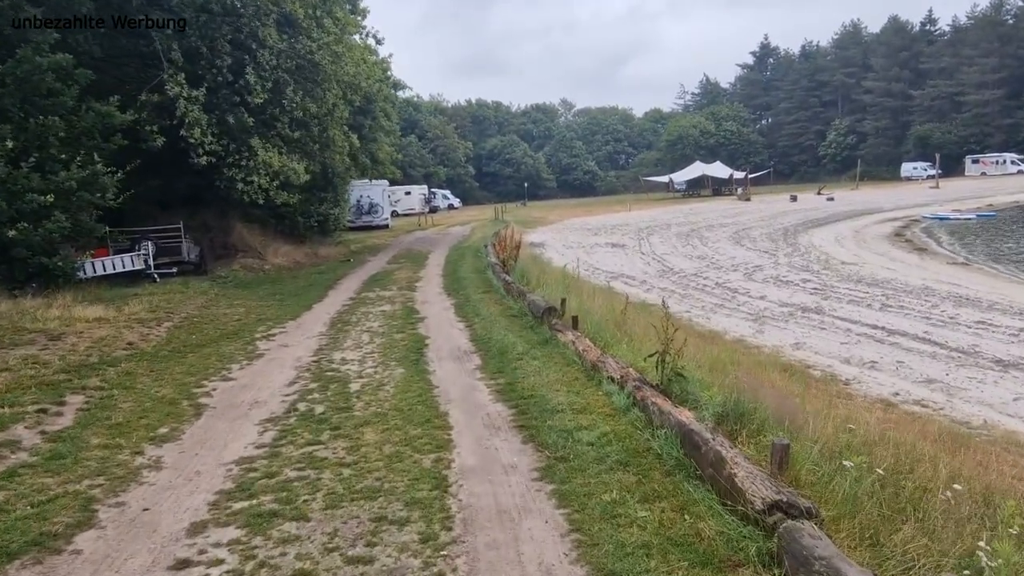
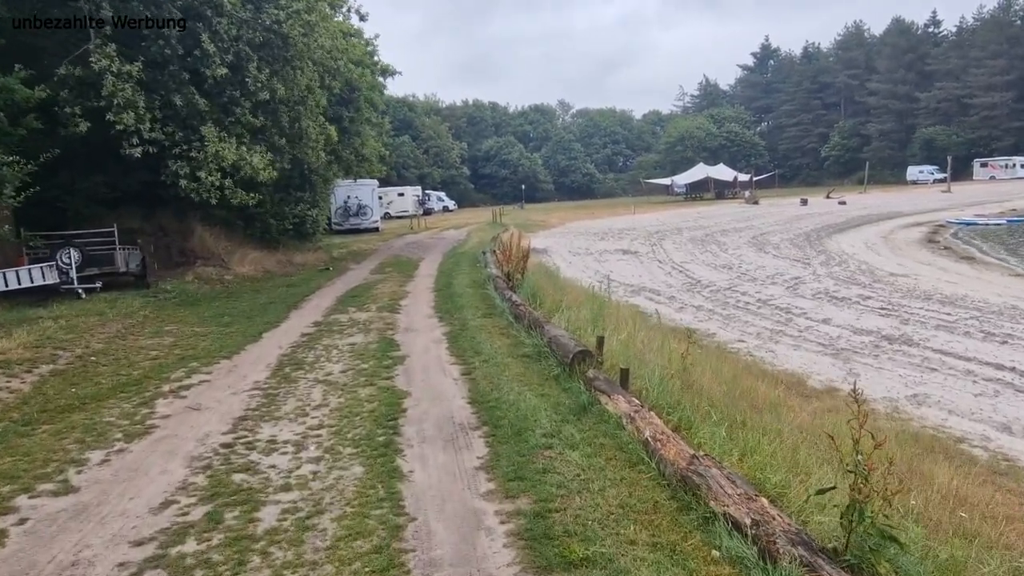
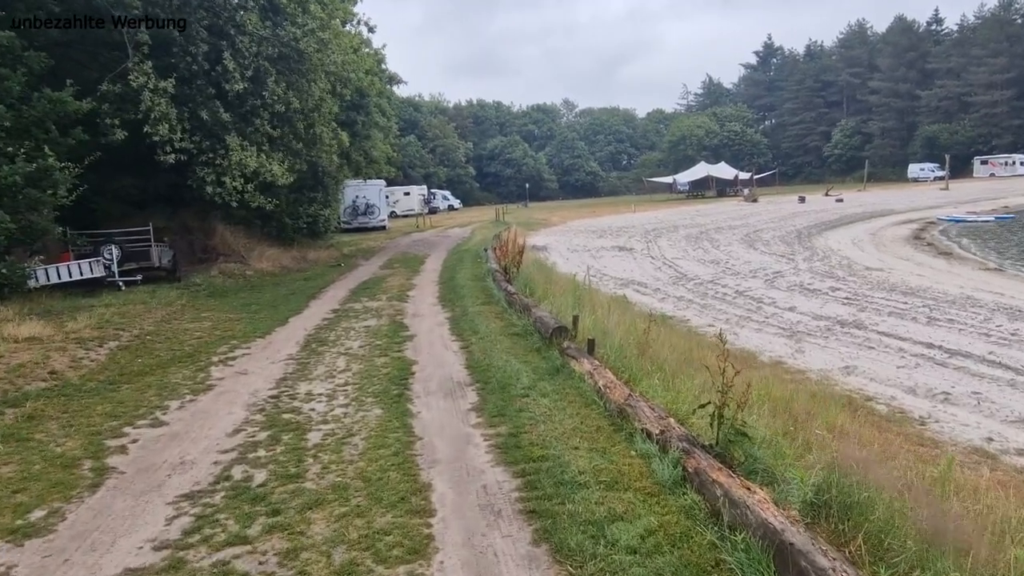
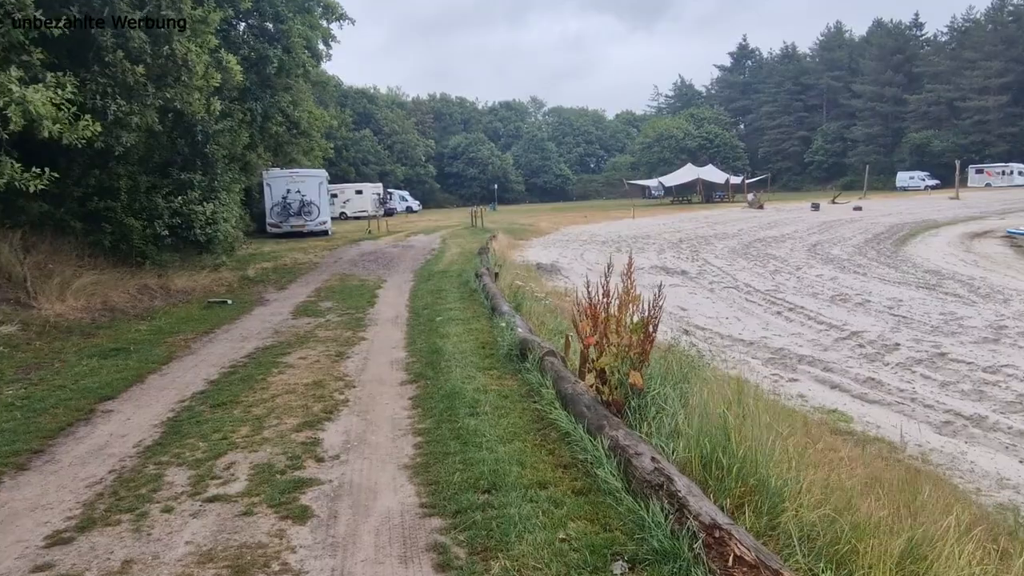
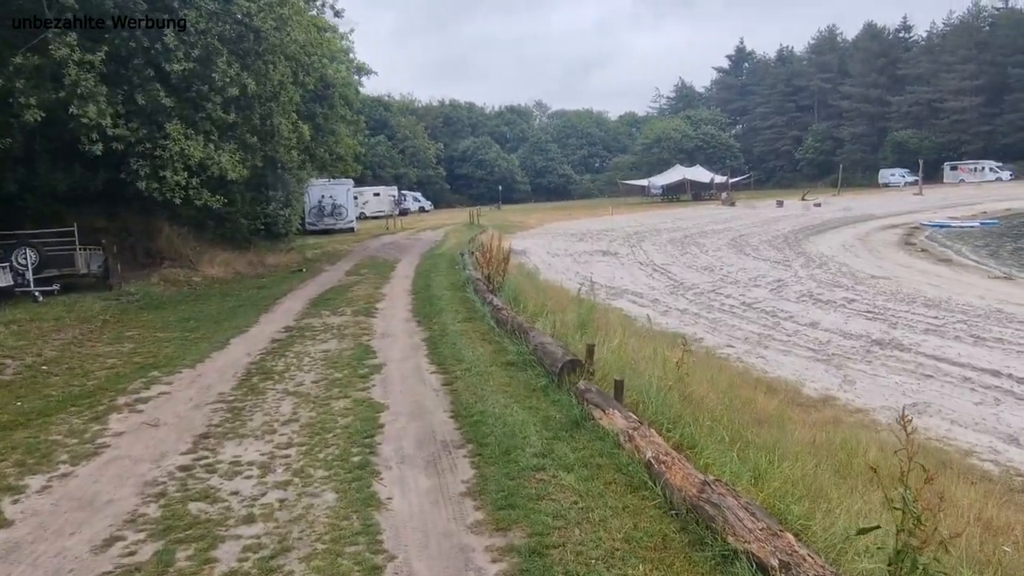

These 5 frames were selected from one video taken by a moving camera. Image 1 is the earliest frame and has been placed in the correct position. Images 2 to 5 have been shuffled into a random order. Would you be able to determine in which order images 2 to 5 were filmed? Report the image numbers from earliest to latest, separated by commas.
3, 2, 5, 4
